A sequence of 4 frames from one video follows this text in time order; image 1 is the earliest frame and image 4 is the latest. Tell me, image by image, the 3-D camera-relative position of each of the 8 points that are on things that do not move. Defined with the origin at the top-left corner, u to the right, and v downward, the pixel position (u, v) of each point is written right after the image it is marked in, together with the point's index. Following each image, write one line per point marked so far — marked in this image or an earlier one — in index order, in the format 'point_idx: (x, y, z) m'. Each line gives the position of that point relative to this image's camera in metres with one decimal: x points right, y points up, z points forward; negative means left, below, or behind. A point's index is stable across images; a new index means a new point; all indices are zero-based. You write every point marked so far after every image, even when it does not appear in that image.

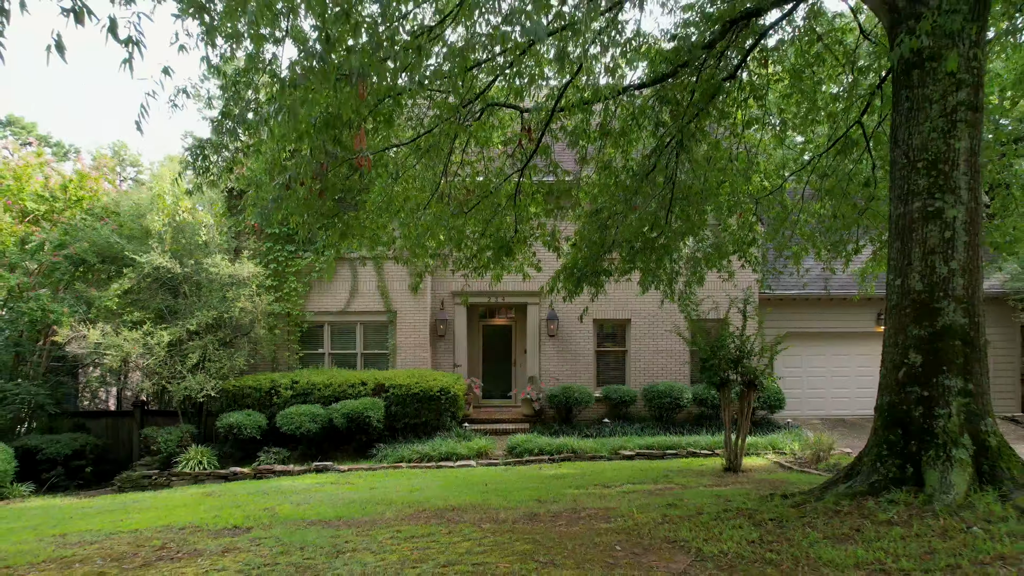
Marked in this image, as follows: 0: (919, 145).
0: (+1.4, +0.5, +3.5) m
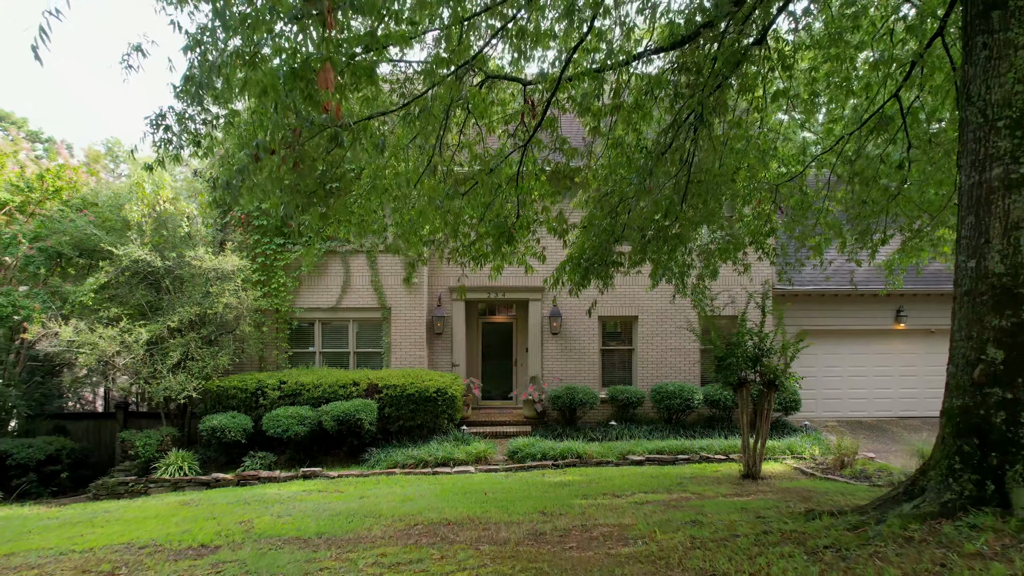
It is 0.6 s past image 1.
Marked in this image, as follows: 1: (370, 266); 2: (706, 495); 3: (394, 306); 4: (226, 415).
0: (+1.4, +0.6, +2.9) m
1: (-1.5, +0.2, +10.2) m
2: (+1.2, -1.3, +6.0) m
3: (-1.2, -0.2, +10.2) m
4: (-2.5, -1.1, +8.7) m
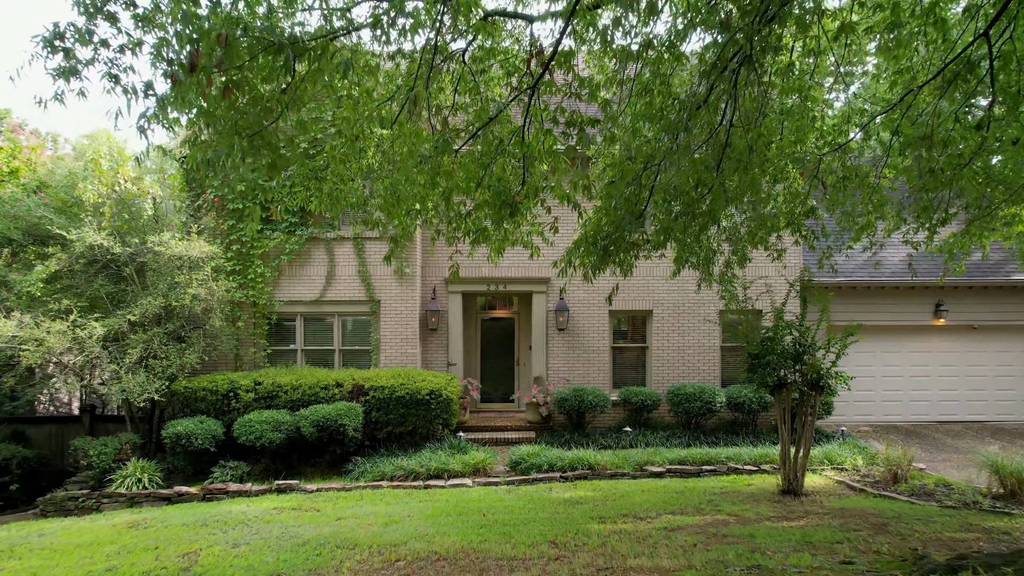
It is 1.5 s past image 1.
0: (+1.5, +0.6, +2.0) m
1: (-1.5, +0.3, +9.3) m
2: (+1.2, -1.2, +5.1) m
3: (-1.2, -0.1, +9.3) m
4: (-2.5, -1.0, +7.8) m
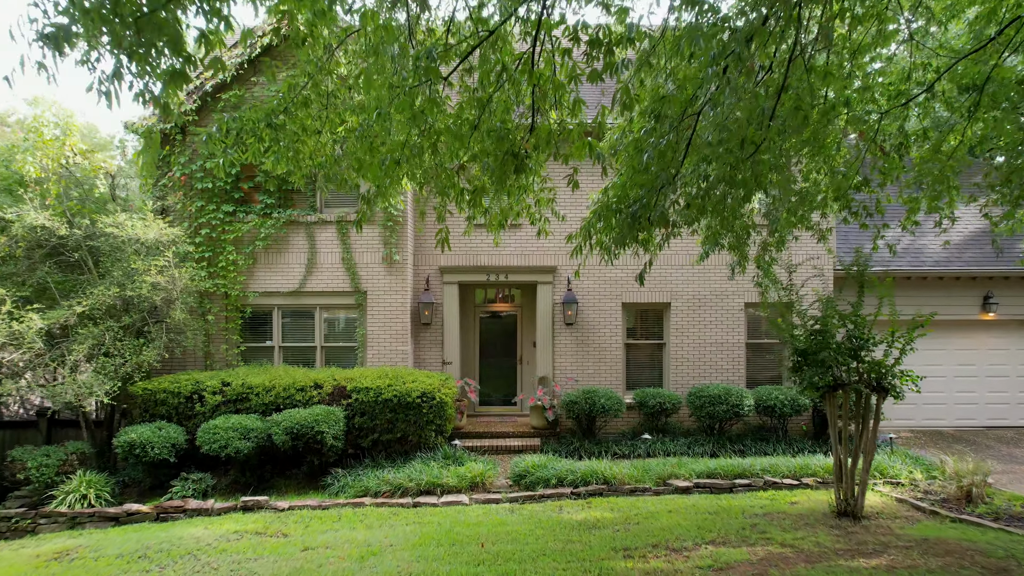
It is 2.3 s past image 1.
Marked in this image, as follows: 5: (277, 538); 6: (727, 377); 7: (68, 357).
0: (+1.5, +0.7, +1.0) m
1: (-1.4, +0.4, +8.3) m
2: (+1.2, -1.1, +4.1) m
3: (-1.2, 0.0, +8.3) m
4: (-2.5, -0.9, +6.8) m
5: (-1.2, -1.3, +5.1) m
6: (+1.9, -0.8, +8.7) m
7: (-3.0, -0.5, +6.6) m
